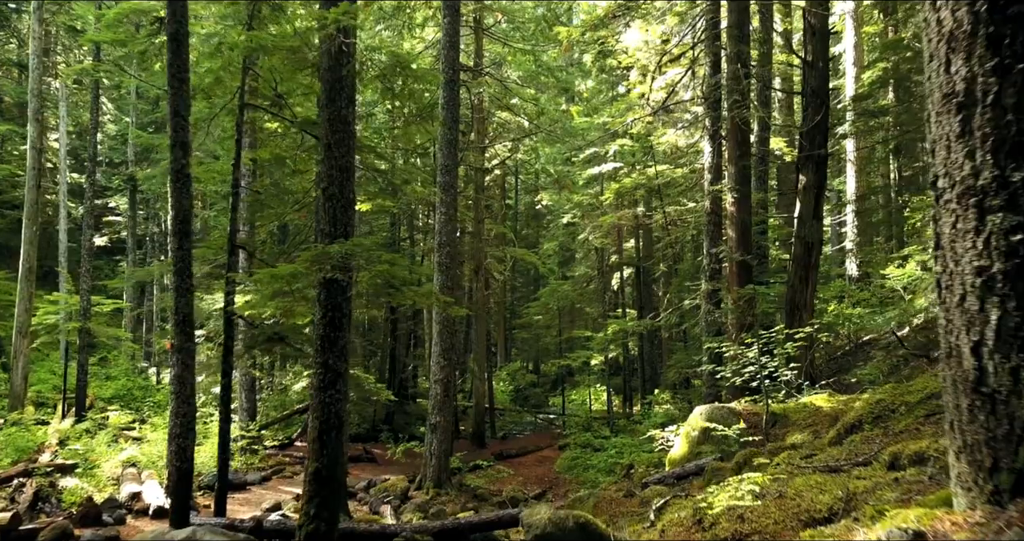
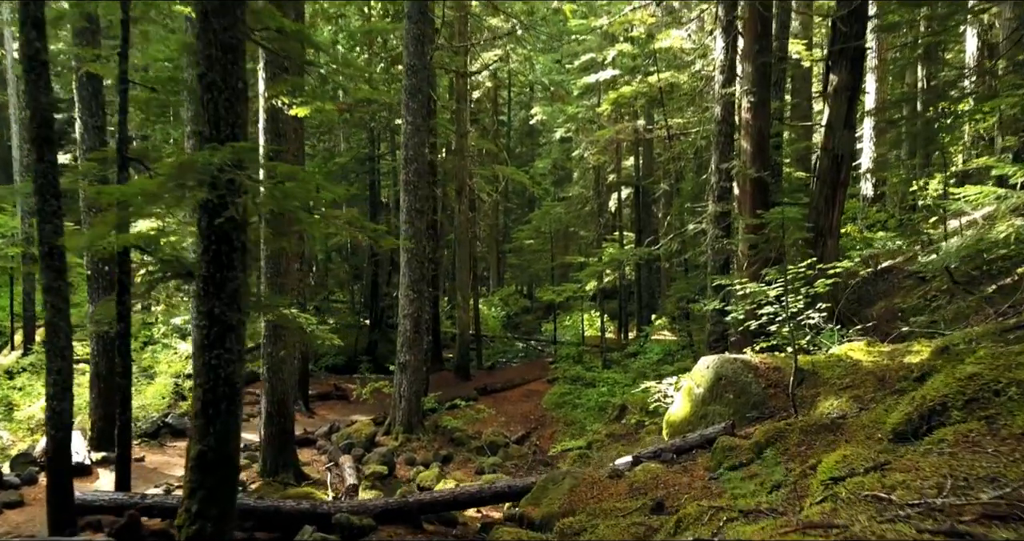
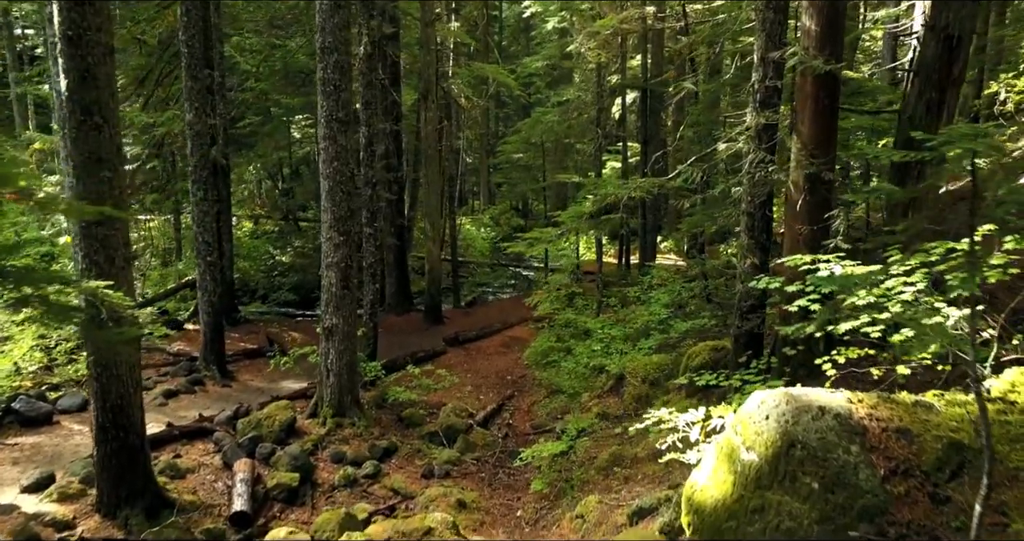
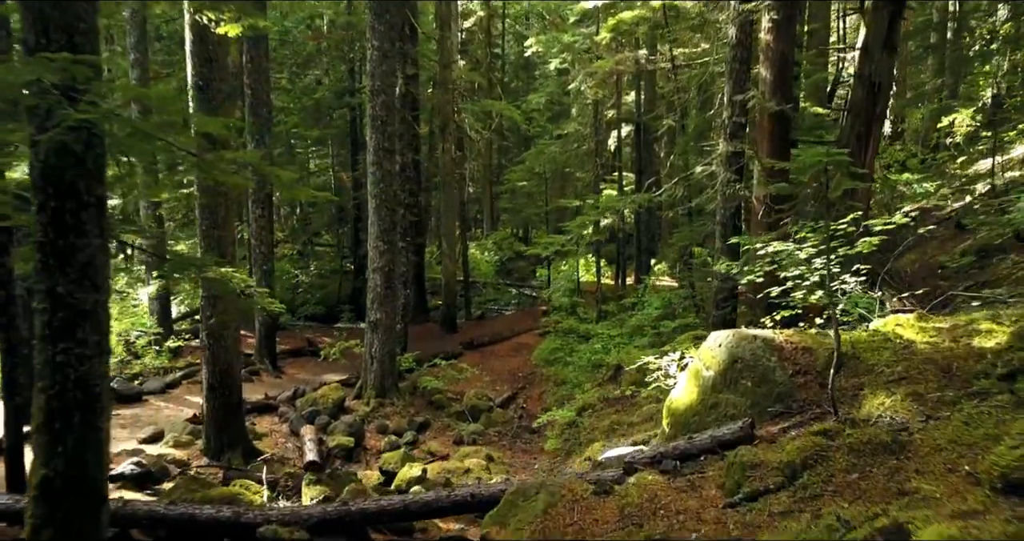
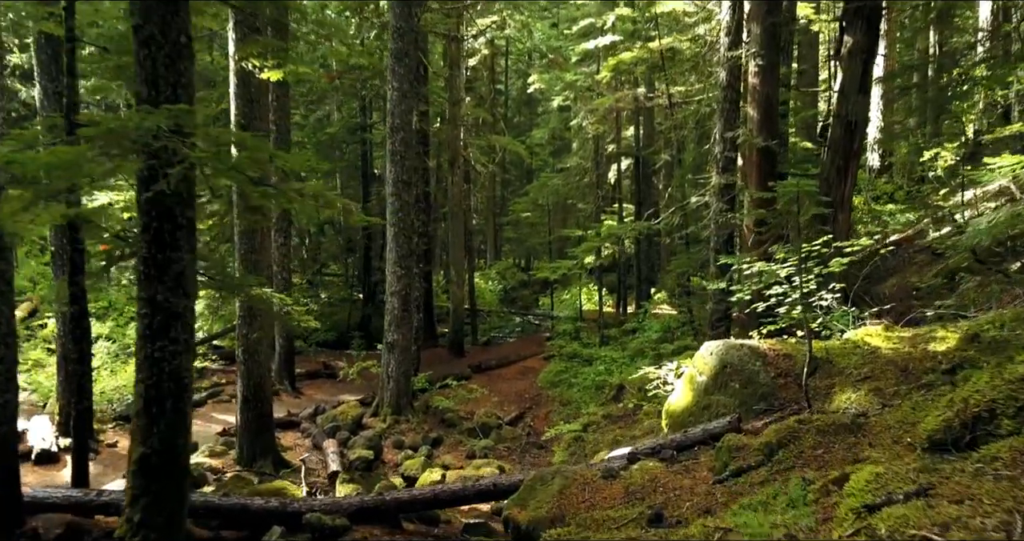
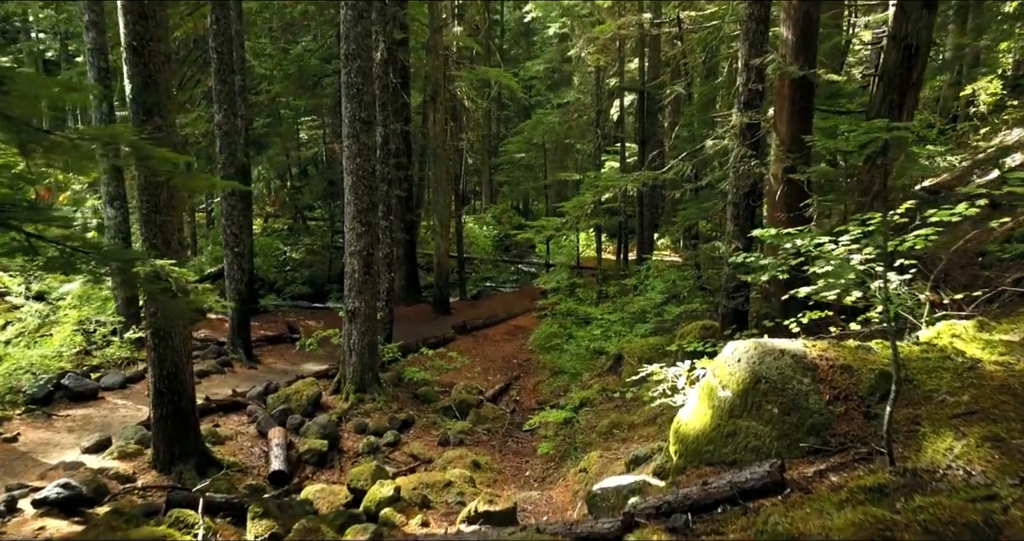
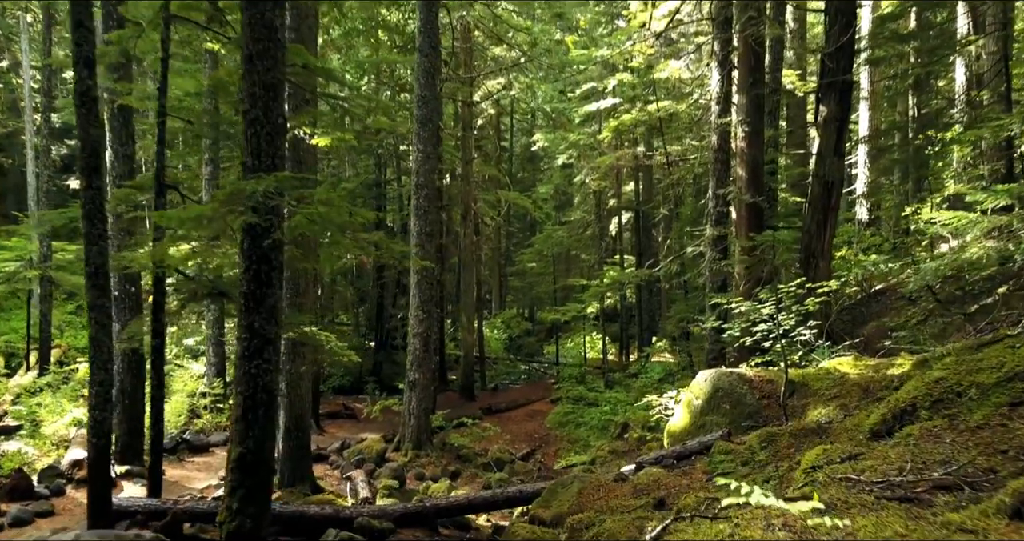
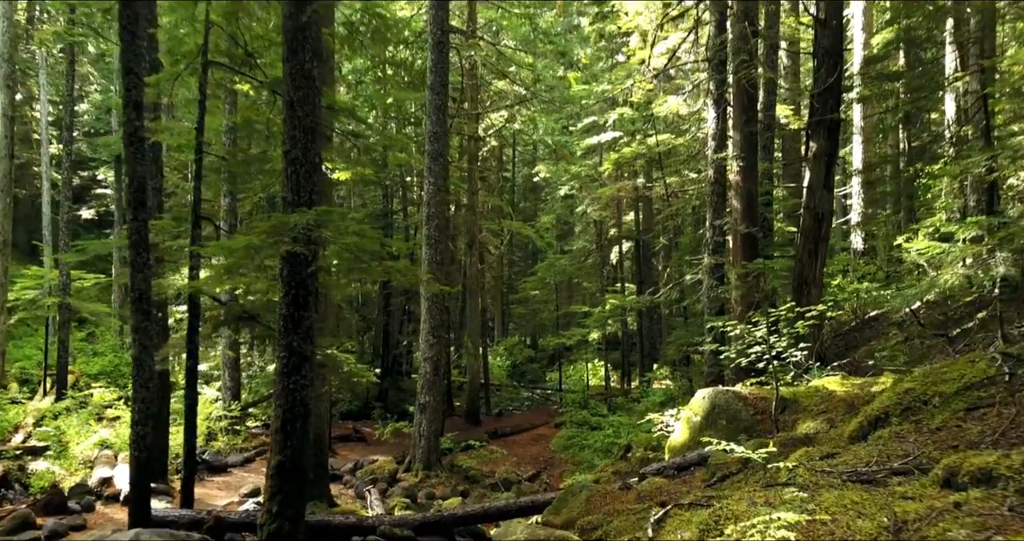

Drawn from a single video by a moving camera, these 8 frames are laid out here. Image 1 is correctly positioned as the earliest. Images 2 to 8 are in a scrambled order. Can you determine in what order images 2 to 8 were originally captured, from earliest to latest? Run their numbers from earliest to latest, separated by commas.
8, 7, 2, 5, 4, 6, 3
